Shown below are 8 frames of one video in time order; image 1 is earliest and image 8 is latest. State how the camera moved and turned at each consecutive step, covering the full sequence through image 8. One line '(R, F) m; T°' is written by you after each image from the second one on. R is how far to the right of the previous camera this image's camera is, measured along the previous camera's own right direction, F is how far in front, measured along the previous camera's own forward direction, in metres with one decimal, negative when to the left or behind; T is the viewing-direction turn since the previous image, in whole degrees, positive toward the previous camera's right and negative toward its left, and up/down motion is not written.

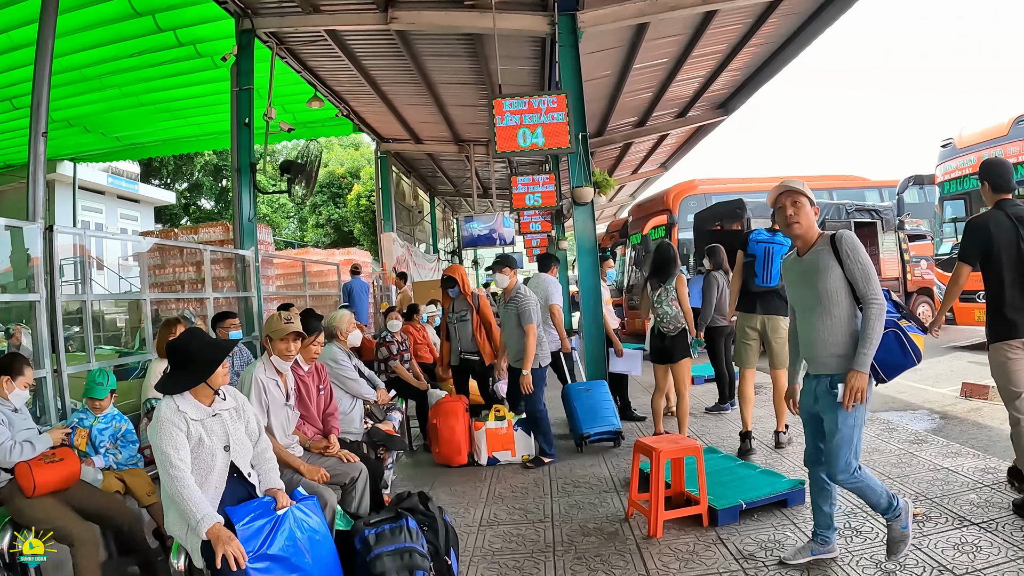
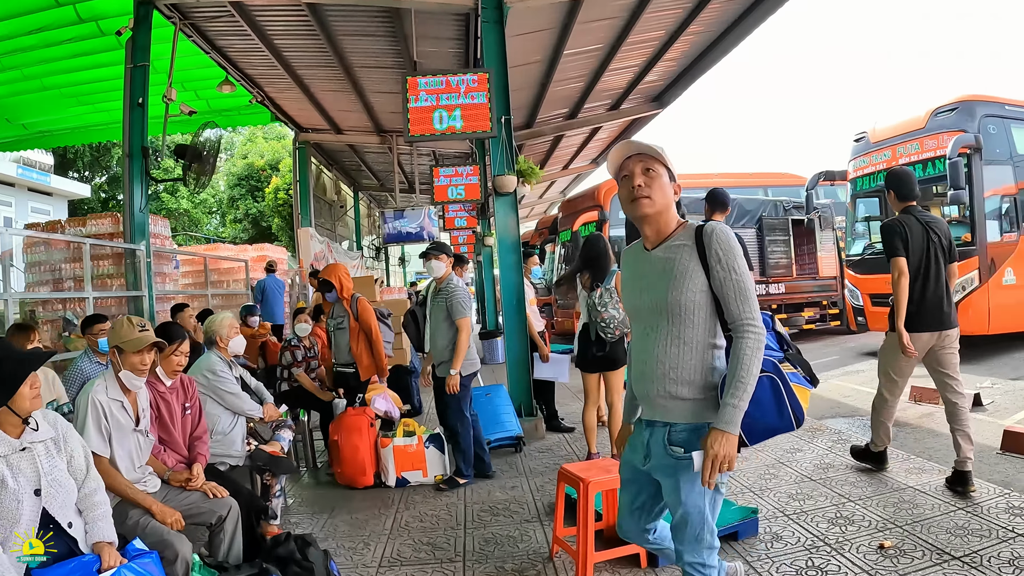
(+0.3, +1.4) m; +6°
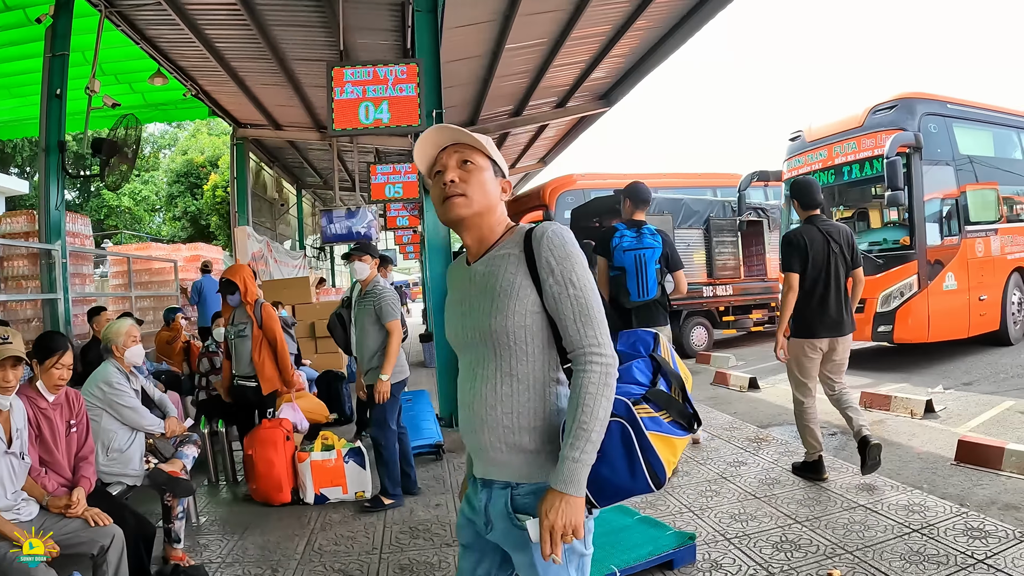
(+0.4, +0.7) m; +4°
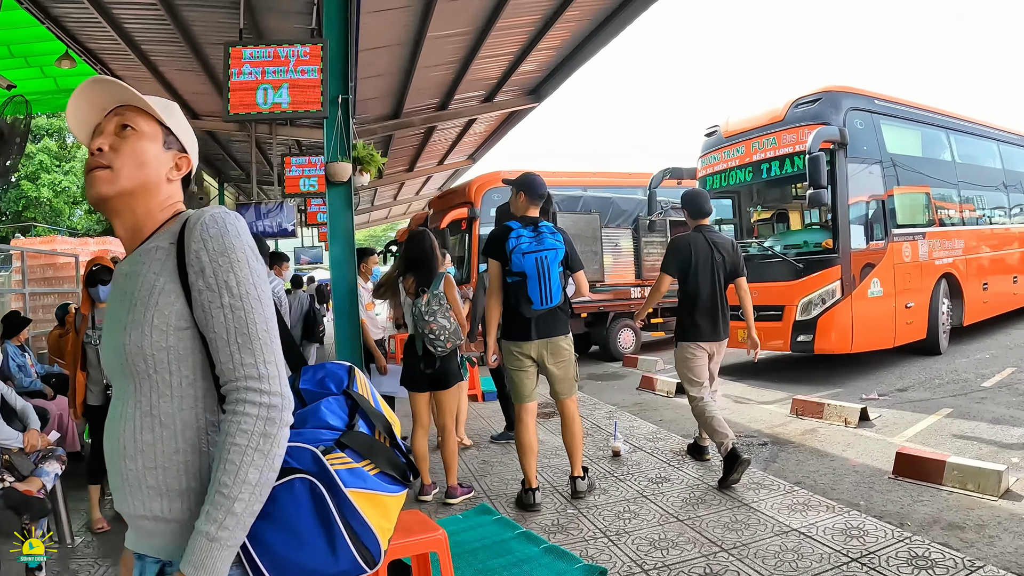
(+0.4, +0.7) m; +5°
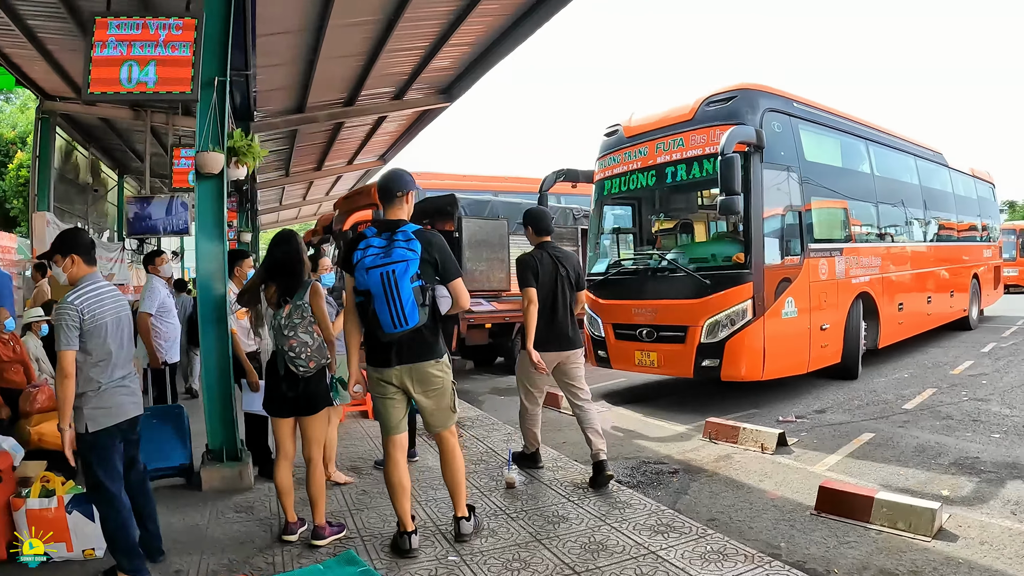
(+0.3, +0.8) m; +7°
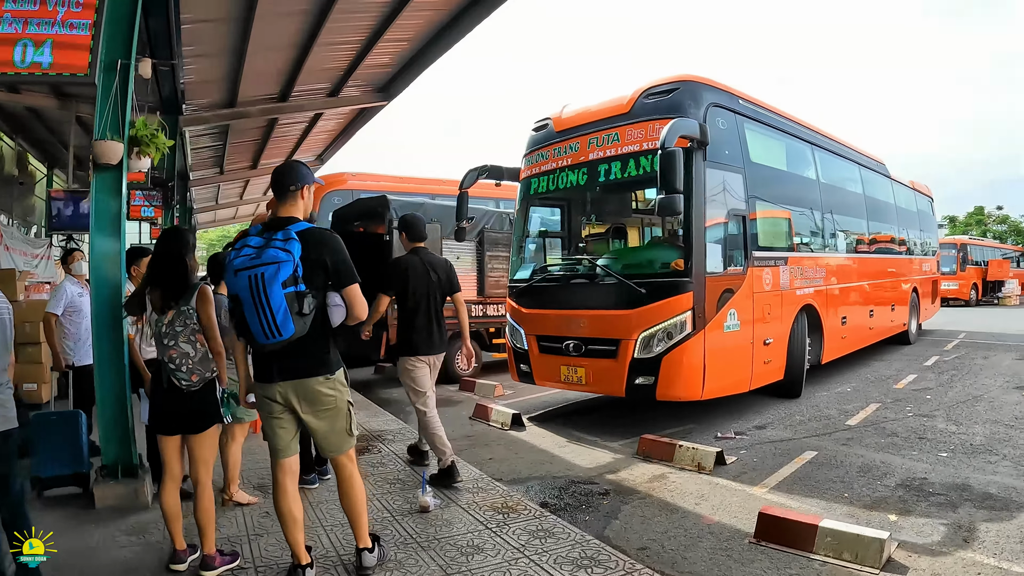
(+0.2, +0.5) m; +4°
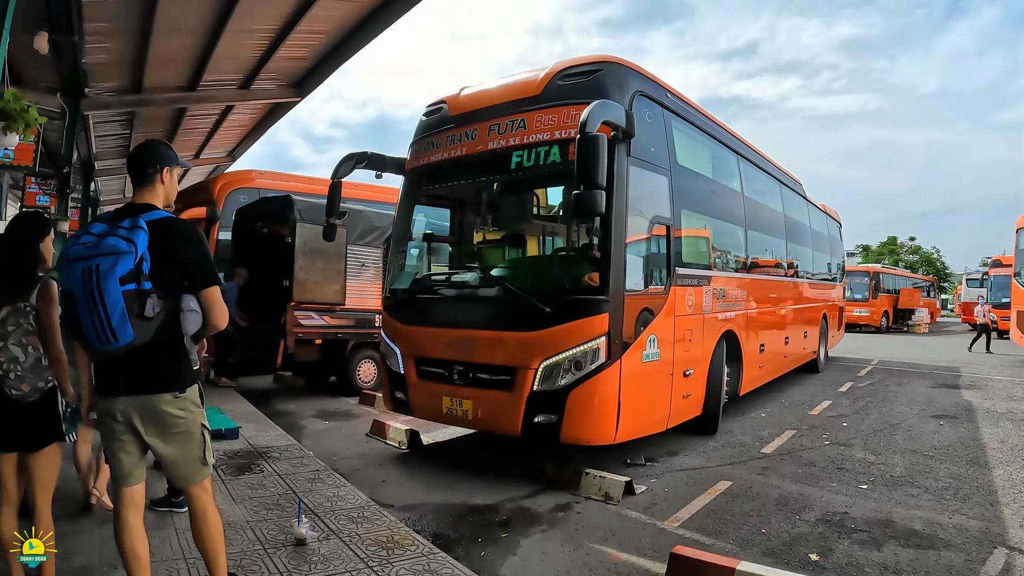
(+0.2, +0.4) m; +6°
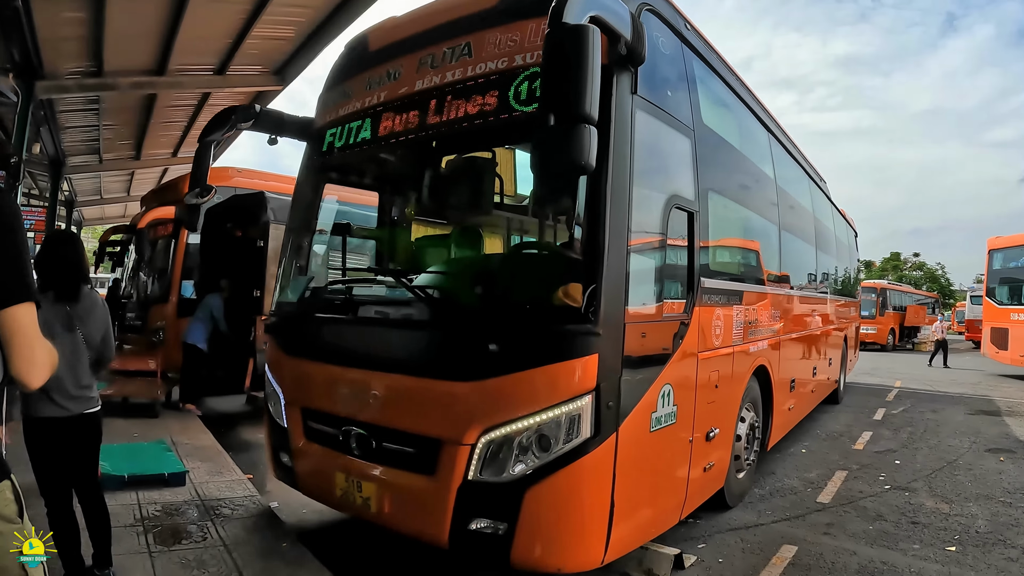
(-0.1, +0.7) m; +1°
